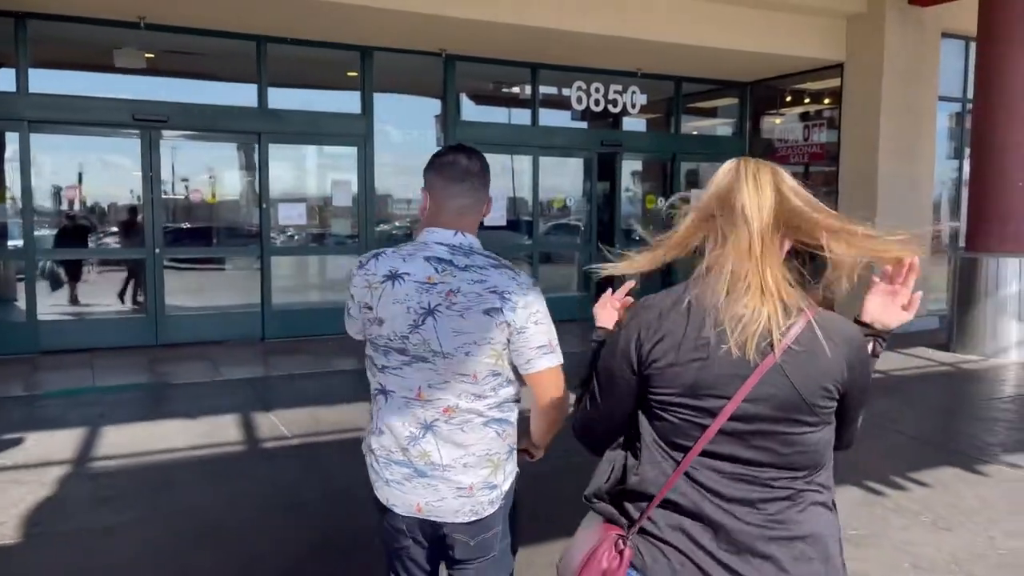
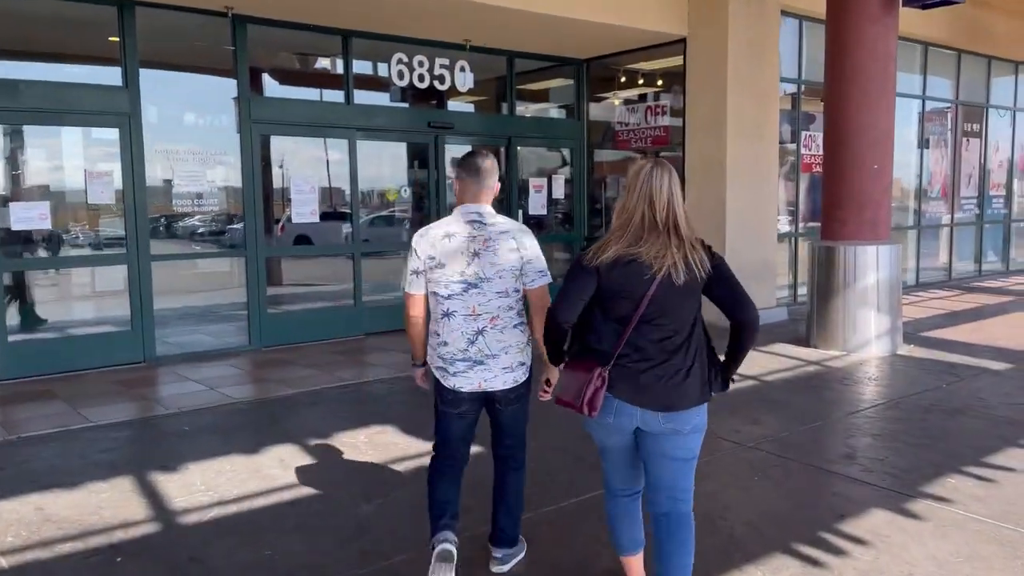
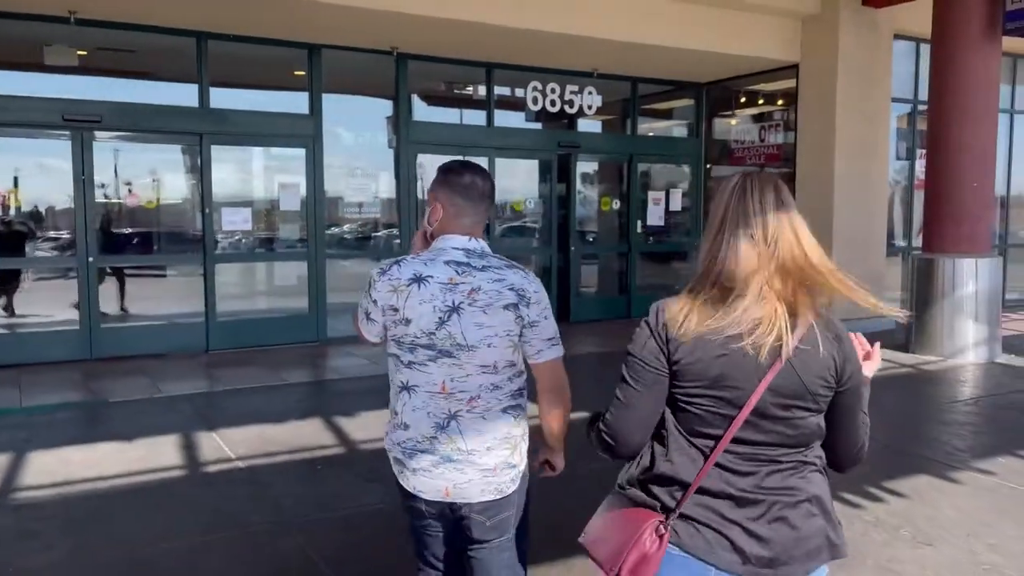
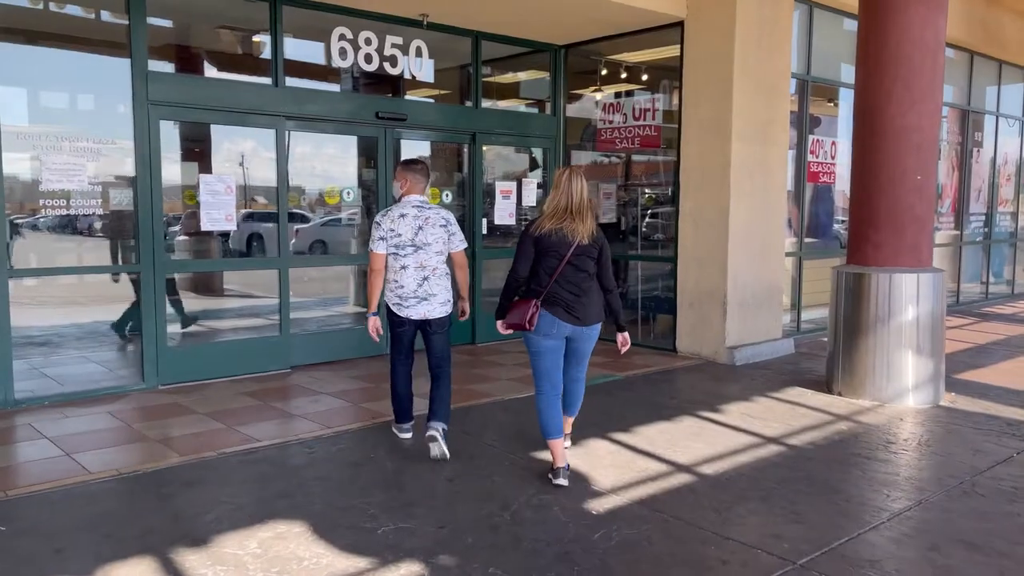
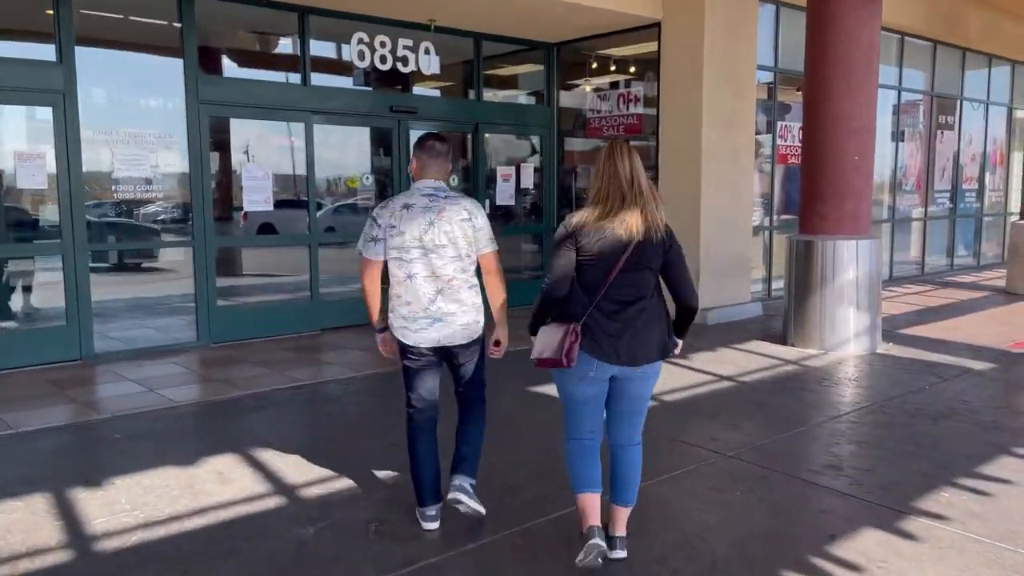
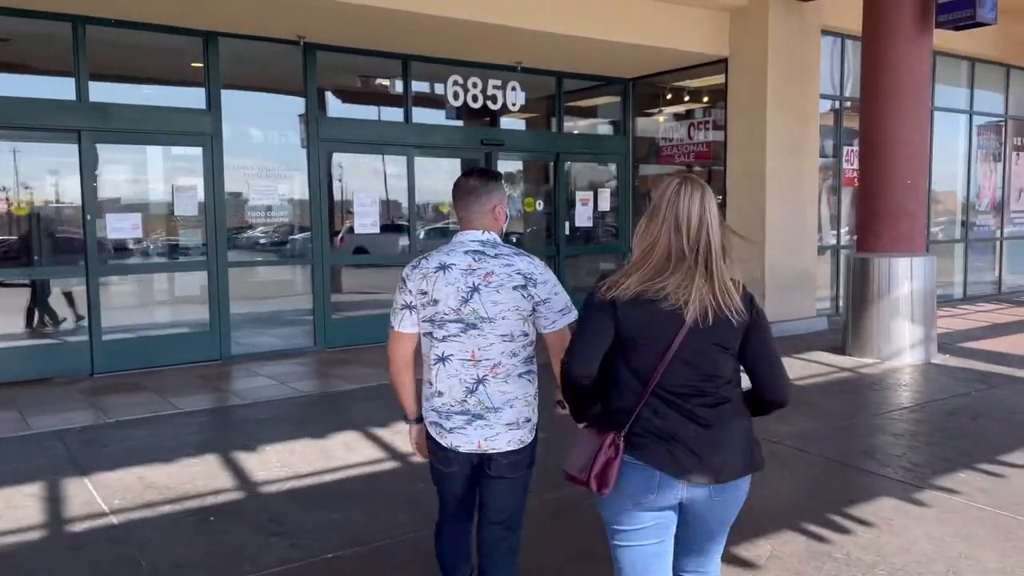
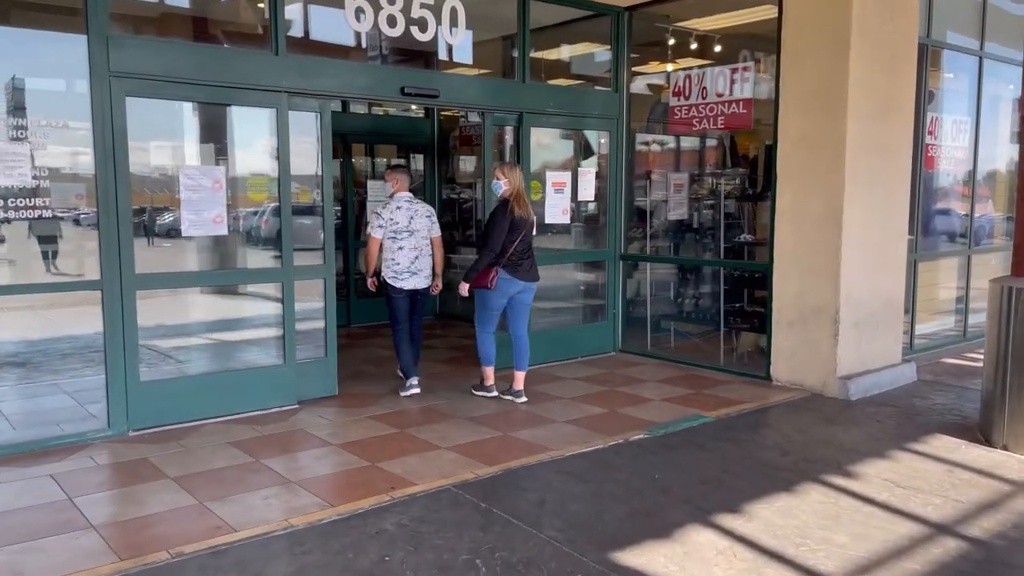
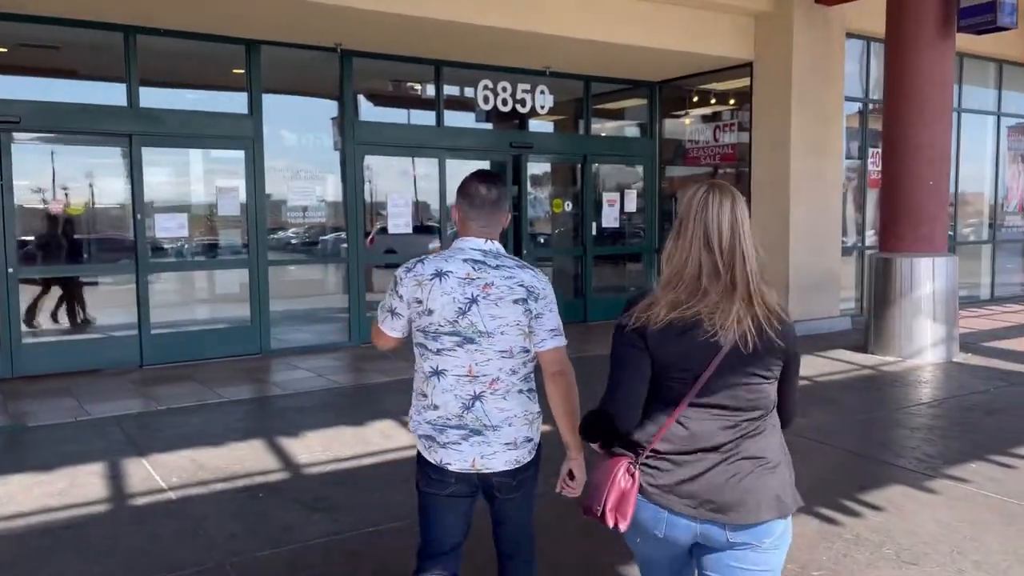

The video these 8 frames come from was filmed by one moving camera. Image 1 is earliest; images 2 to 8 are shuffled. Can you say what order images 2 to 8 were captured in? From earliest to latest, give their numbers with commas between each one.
3, 8, 6, 2, 5, 4, 7
